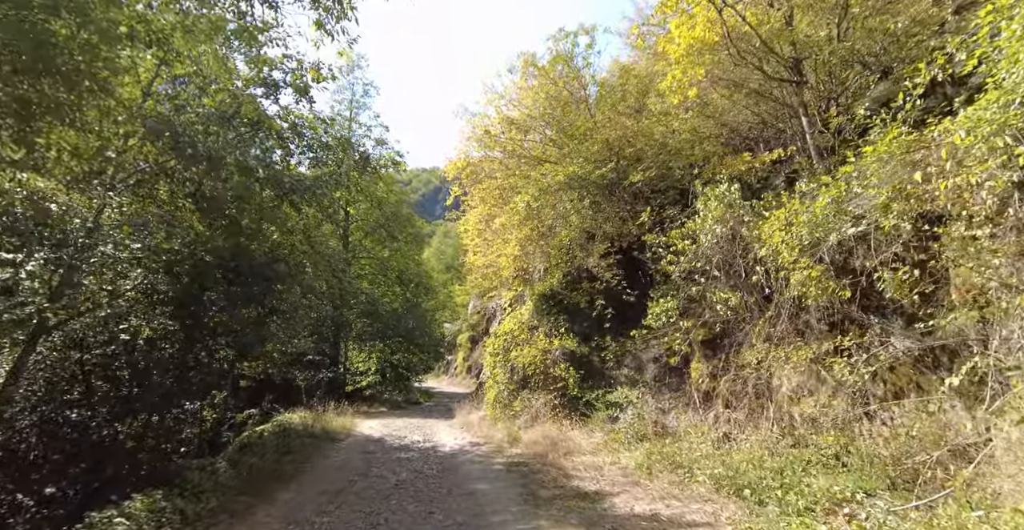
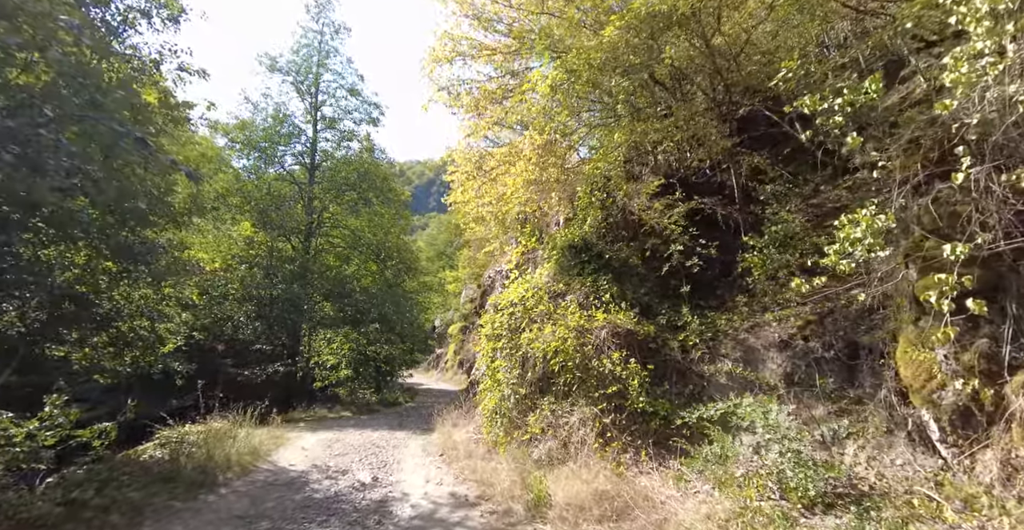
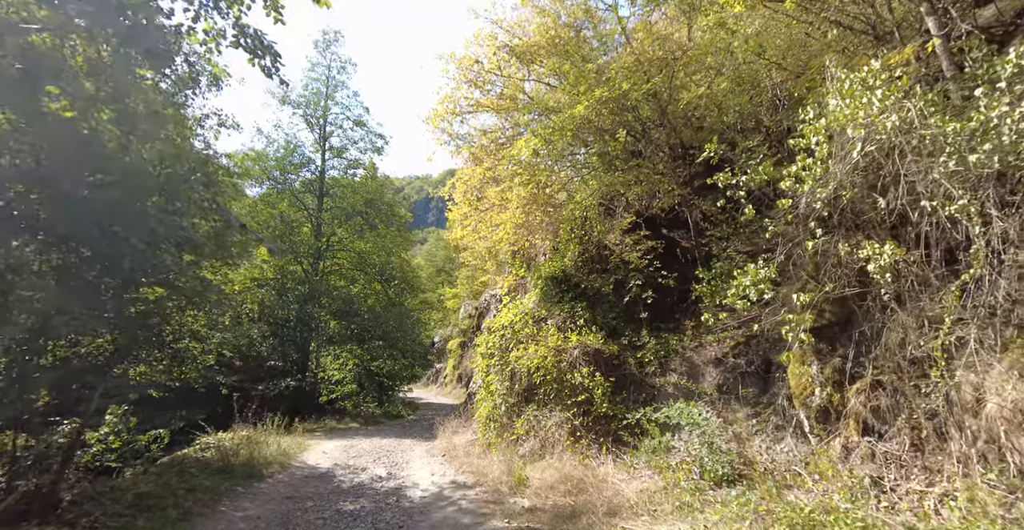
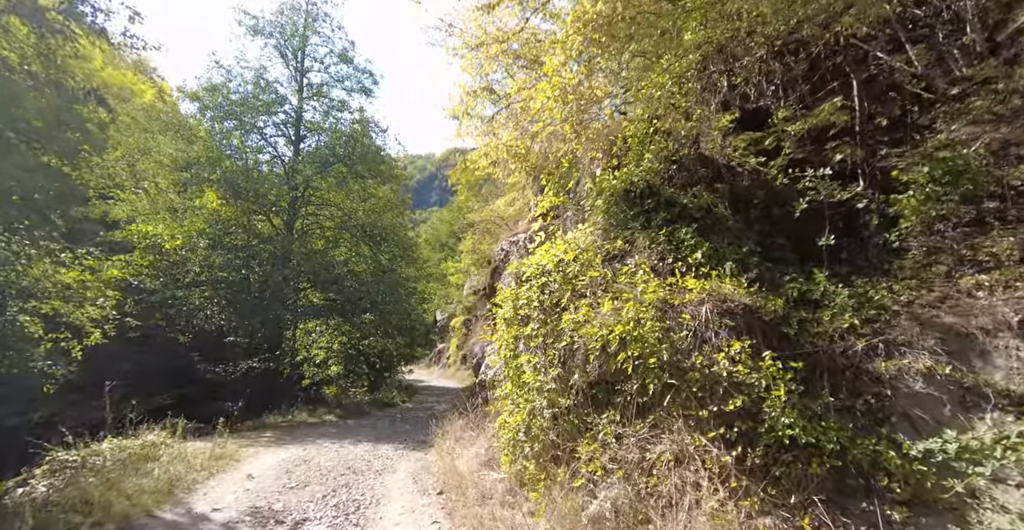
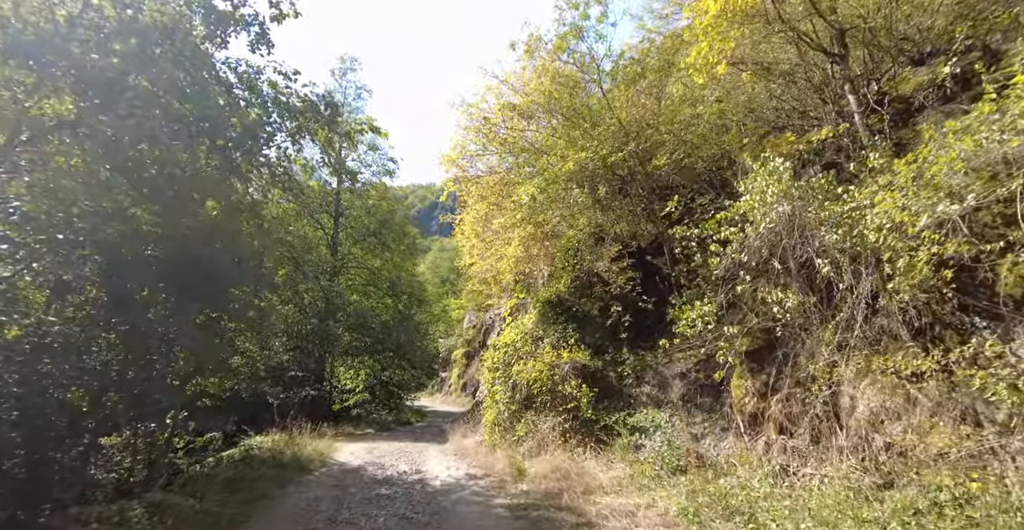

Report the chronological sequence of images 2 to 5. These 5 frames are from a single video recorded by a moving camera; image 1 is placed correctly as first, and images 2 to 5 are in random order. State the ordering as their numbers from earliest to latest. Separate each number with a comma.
5, 3, 2, 4
